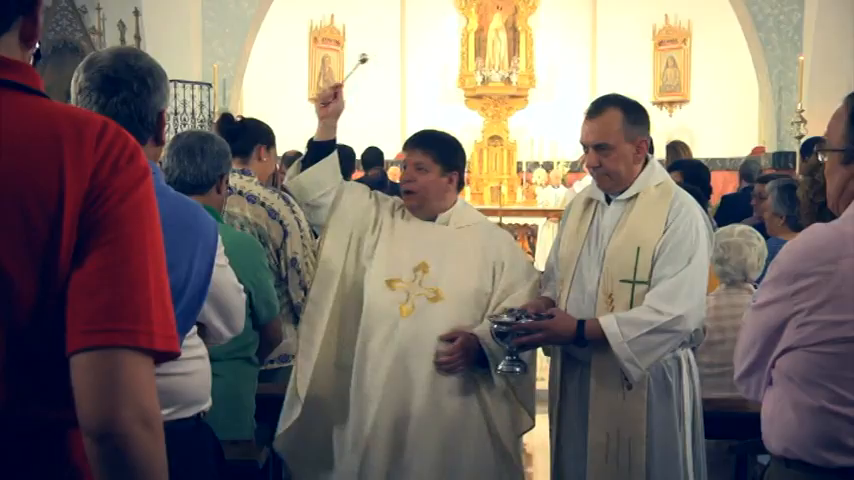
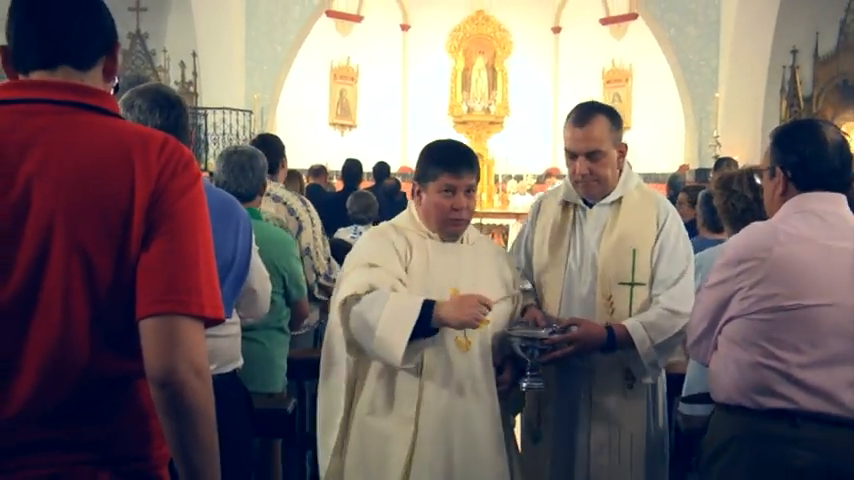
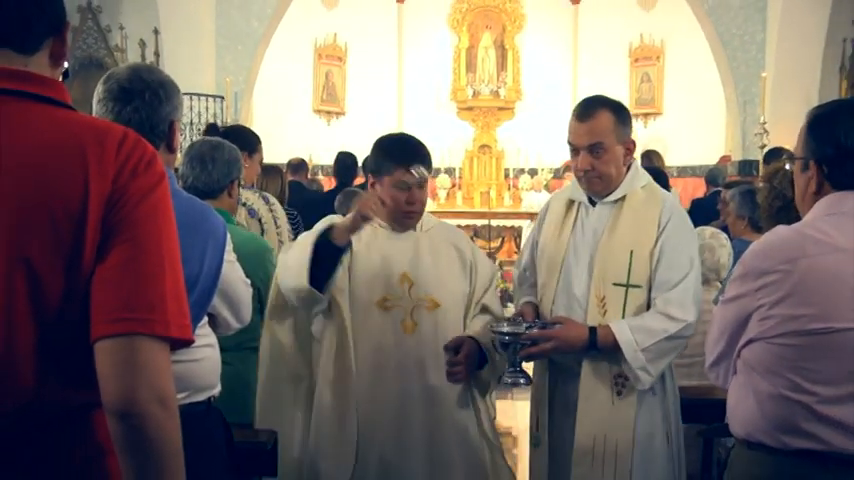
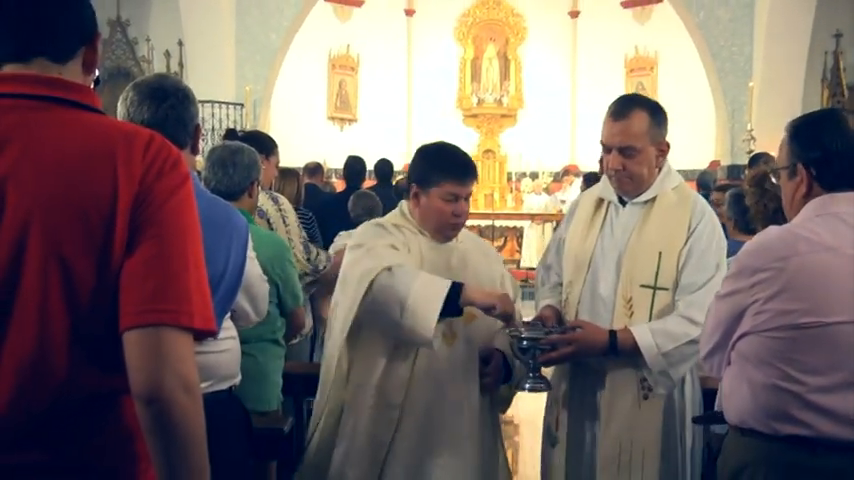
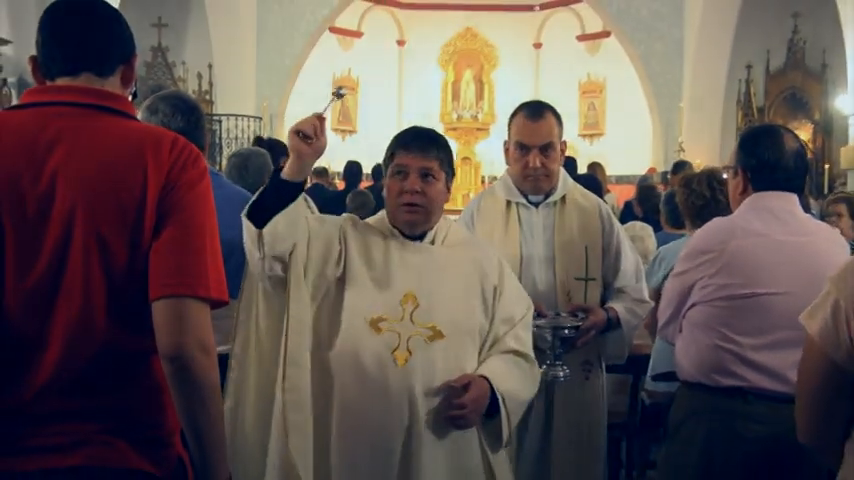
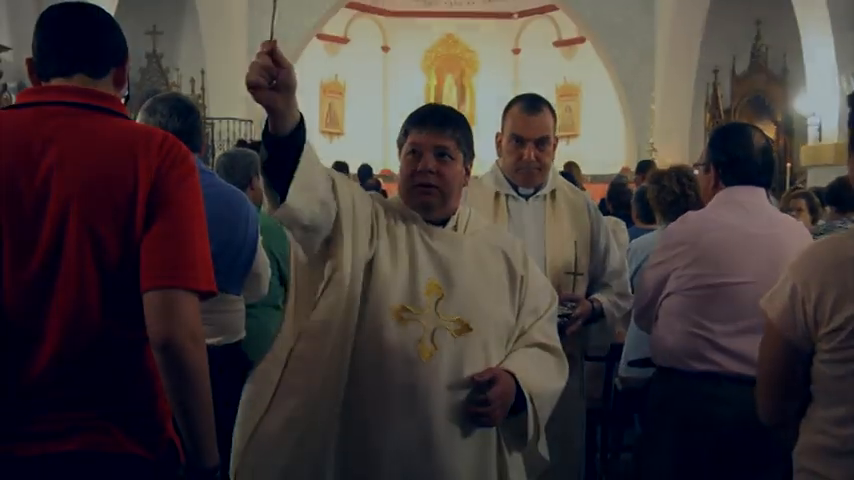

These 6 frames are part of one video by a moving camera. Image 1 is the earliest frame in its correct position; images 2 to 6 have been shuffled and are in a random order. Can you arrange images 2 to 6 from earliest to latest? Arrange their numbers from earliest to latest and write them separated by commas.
3, 4, 2, 5, 6
